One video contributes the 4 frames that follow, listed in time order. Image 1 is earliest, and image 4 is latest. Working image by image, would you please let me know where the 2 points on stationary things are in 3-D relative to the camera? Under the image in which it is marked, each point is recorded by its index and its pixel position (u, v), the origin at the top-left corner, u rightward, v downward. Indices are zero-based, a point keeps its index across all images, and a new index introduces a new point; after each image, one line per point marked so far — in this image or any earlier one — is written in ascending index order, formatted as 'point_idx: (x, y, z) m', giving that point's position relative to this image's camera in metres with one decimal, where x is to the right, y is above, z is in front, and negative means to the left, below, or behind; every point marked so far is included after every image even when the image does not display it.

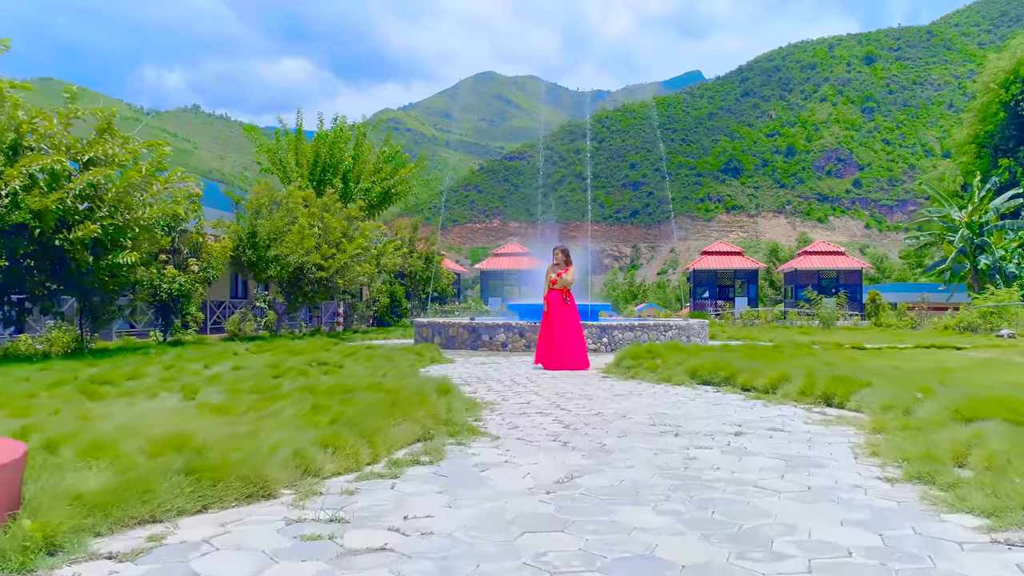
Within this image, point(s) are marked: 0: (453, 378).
0: (-1.1, -1.7, +9.1) m
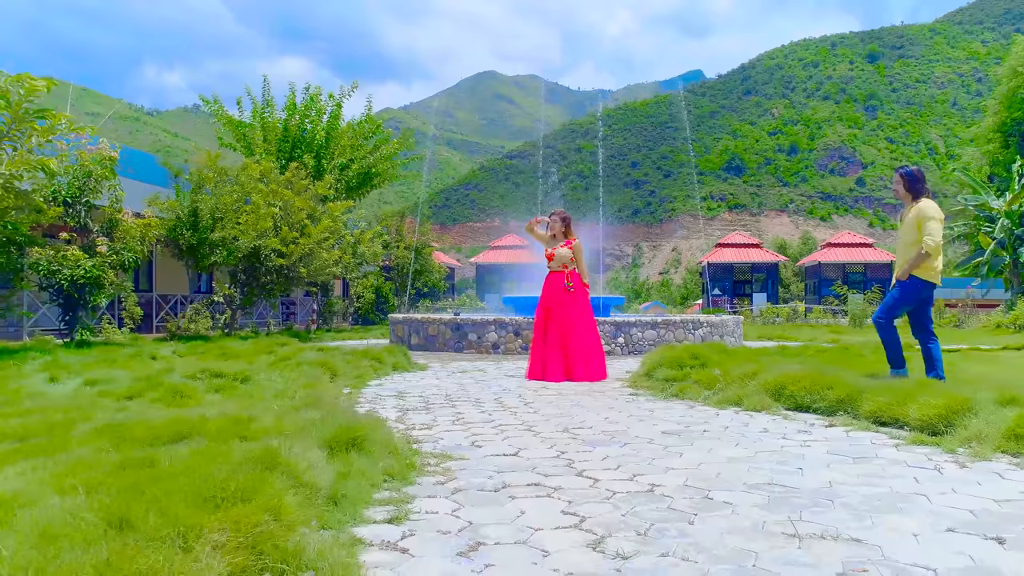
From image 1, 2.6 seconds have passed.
0: (-1.3, -1.4, +6.2) m
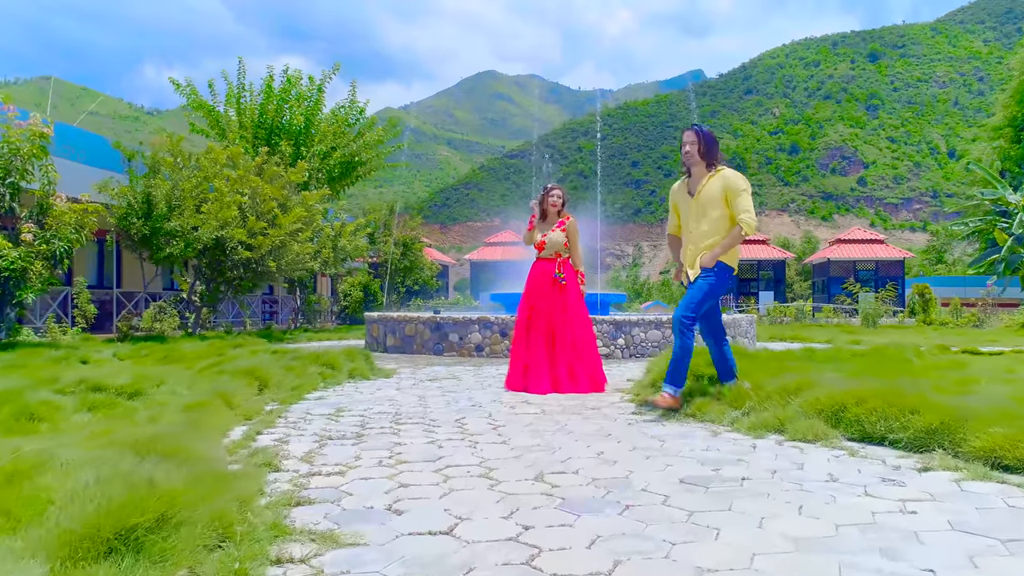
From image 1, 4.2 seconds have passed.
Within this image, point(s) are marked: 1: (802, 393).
0: (-1.6, -1.3, +4.8) m
1: (+2.6, -0.9, +4.3) m
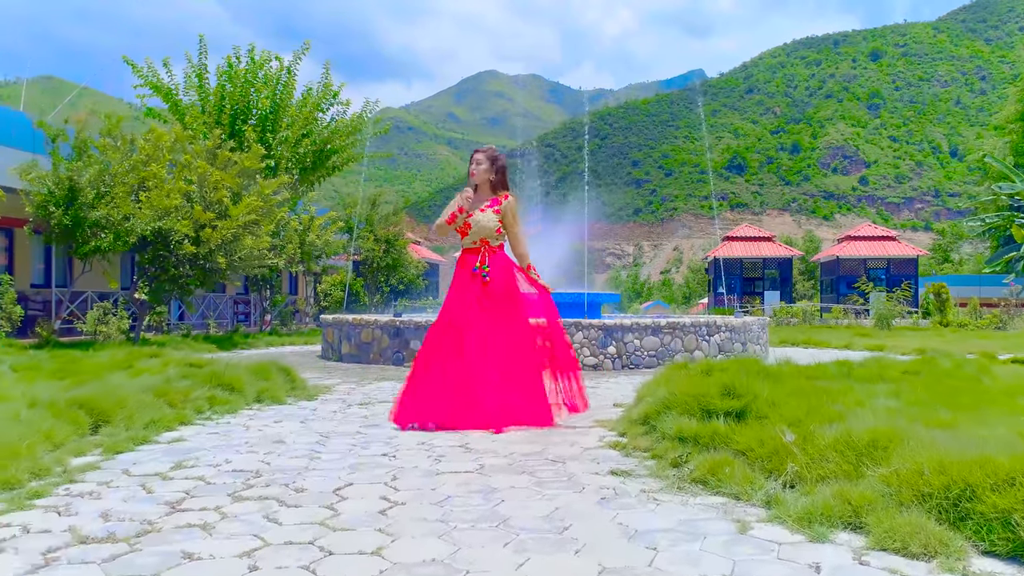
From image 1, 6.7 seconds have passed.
0: (-2.1, -1.2, +3.2) m
1: (+2.0, -0.9, +2.7) m
